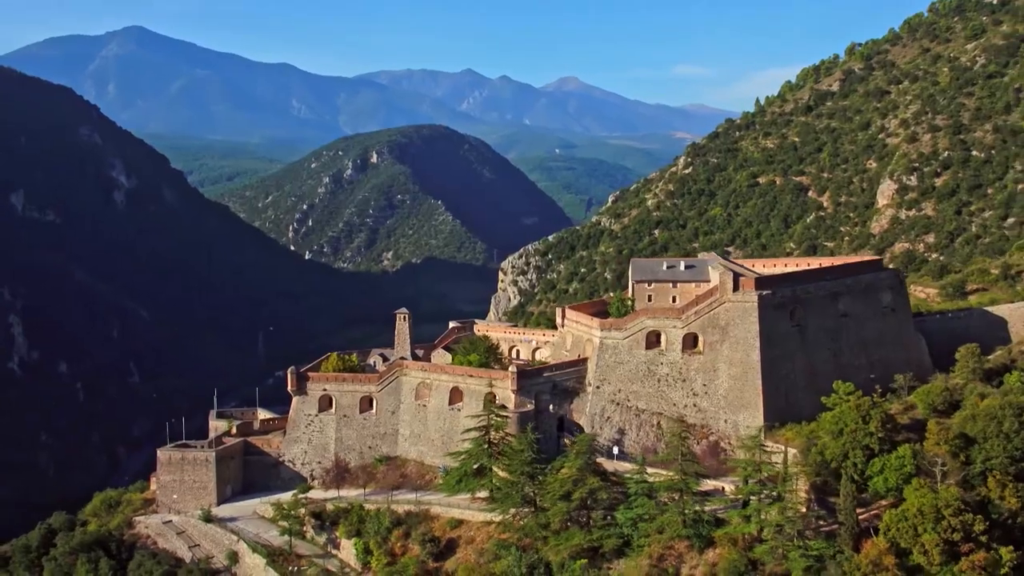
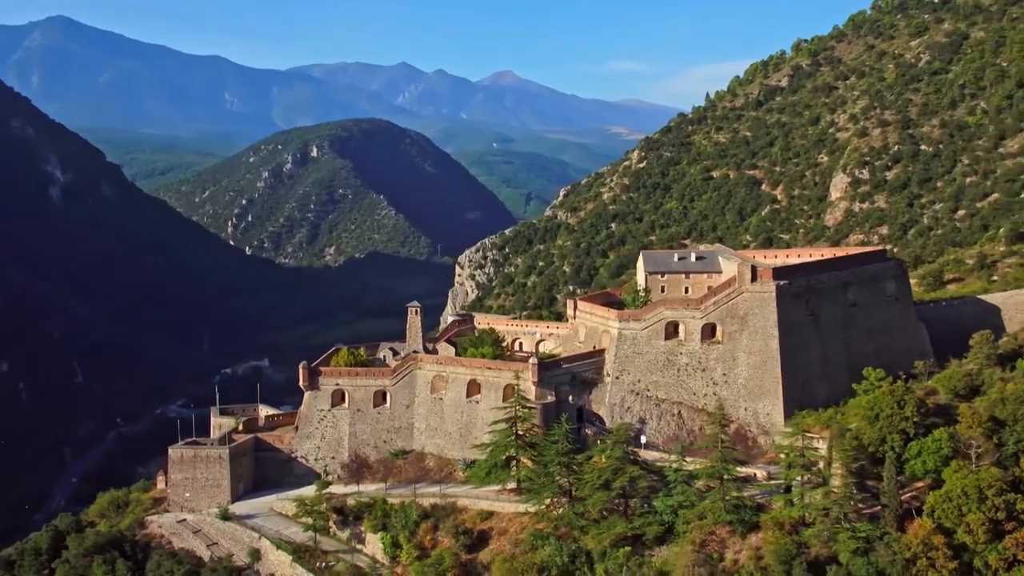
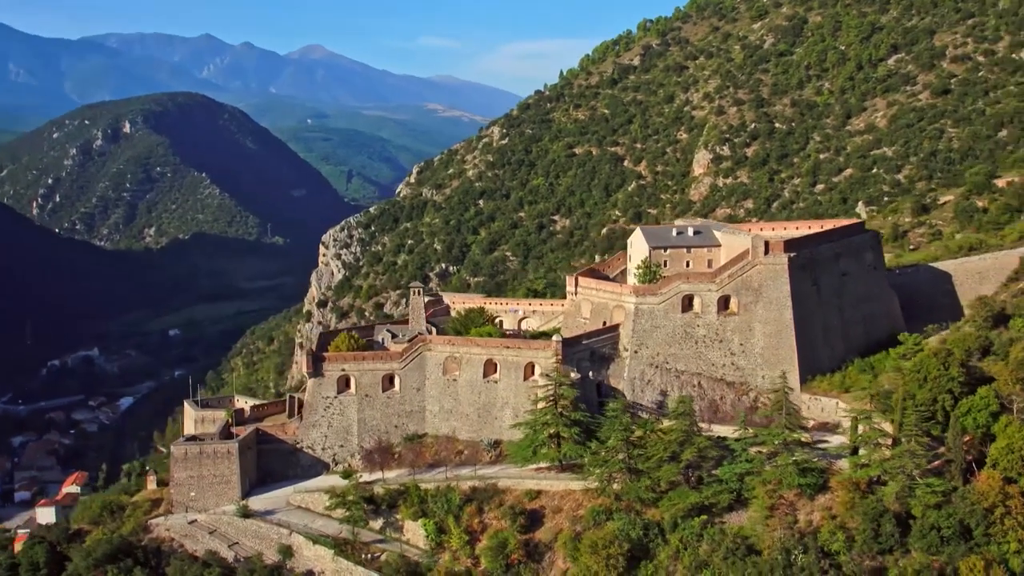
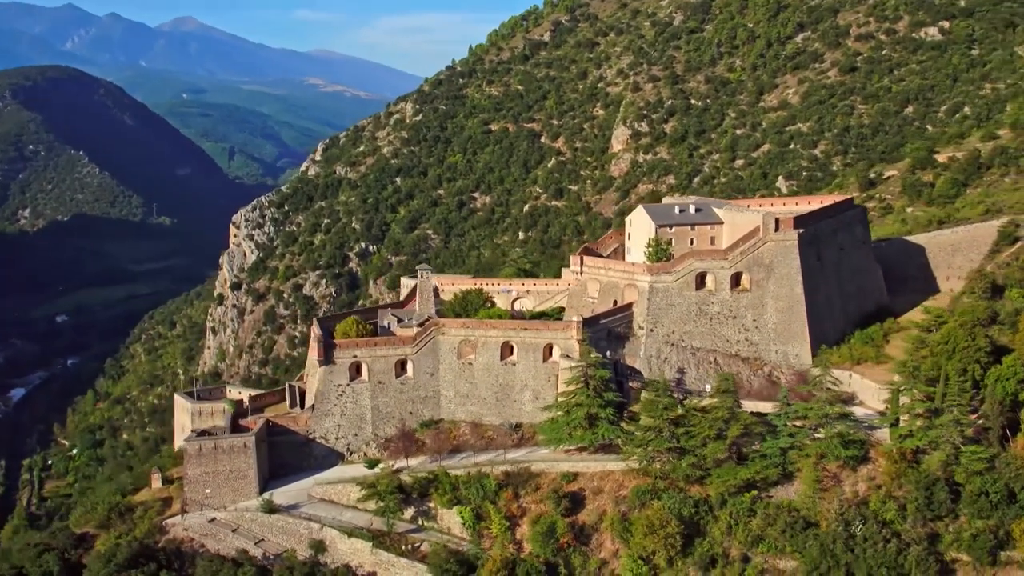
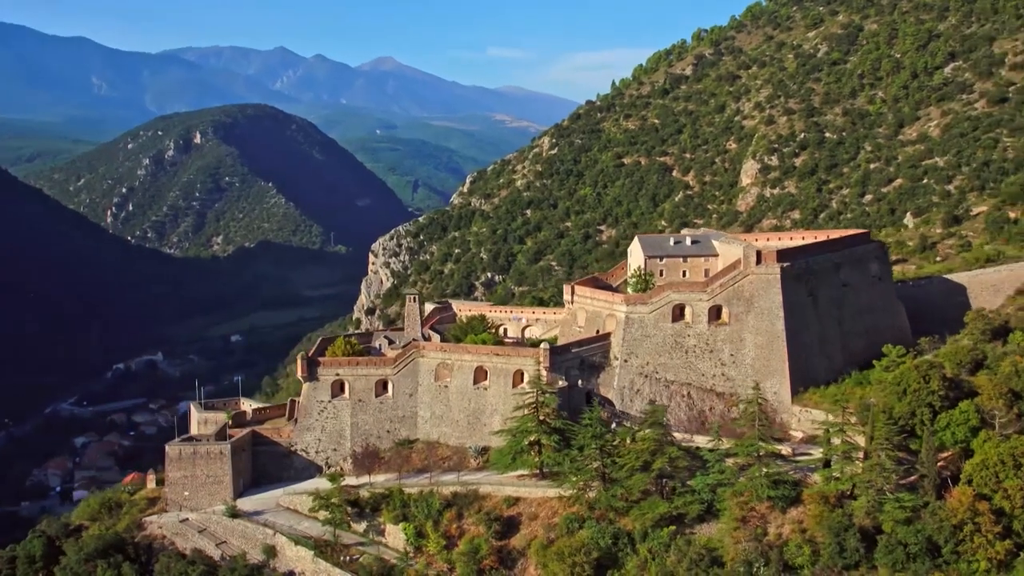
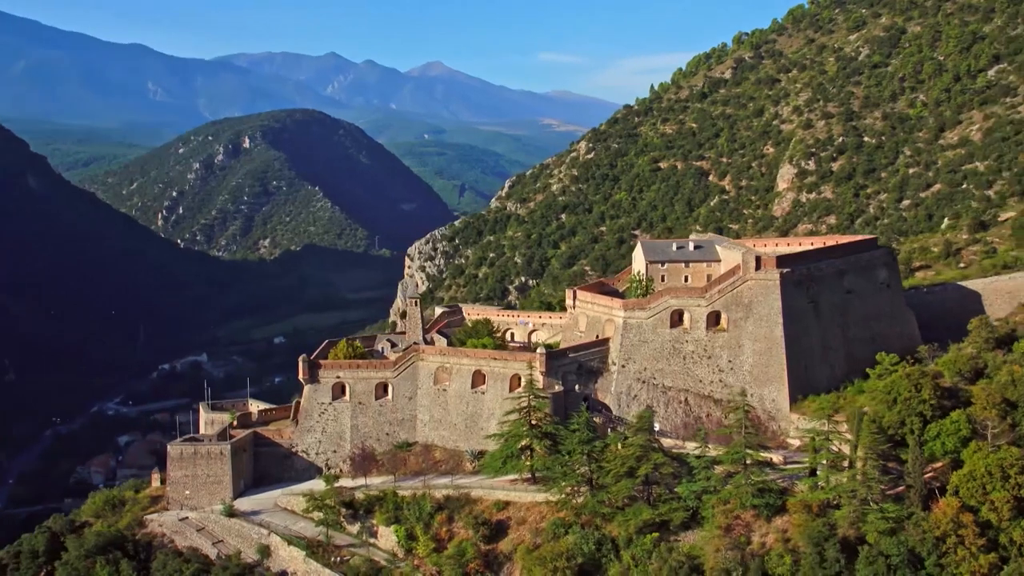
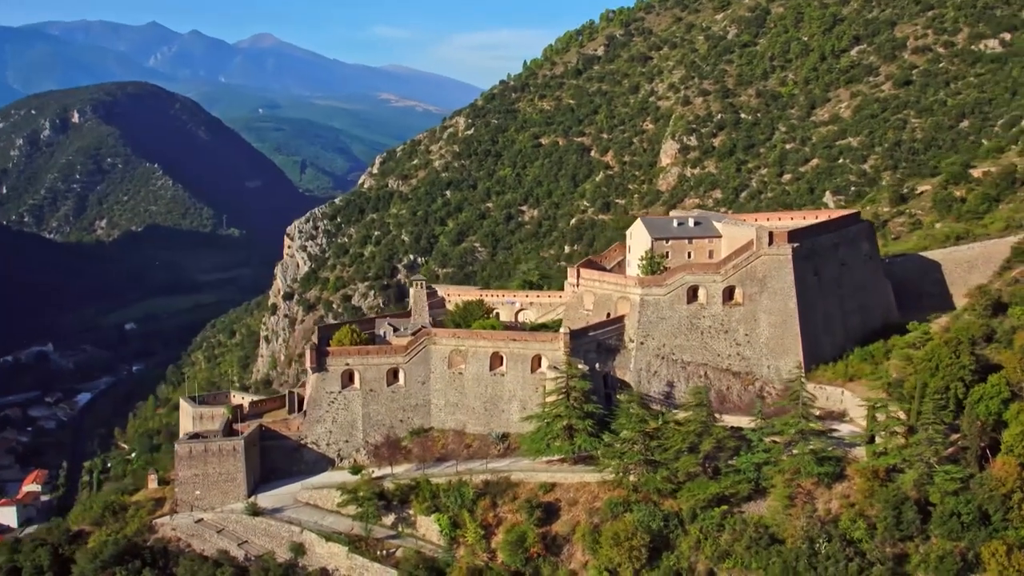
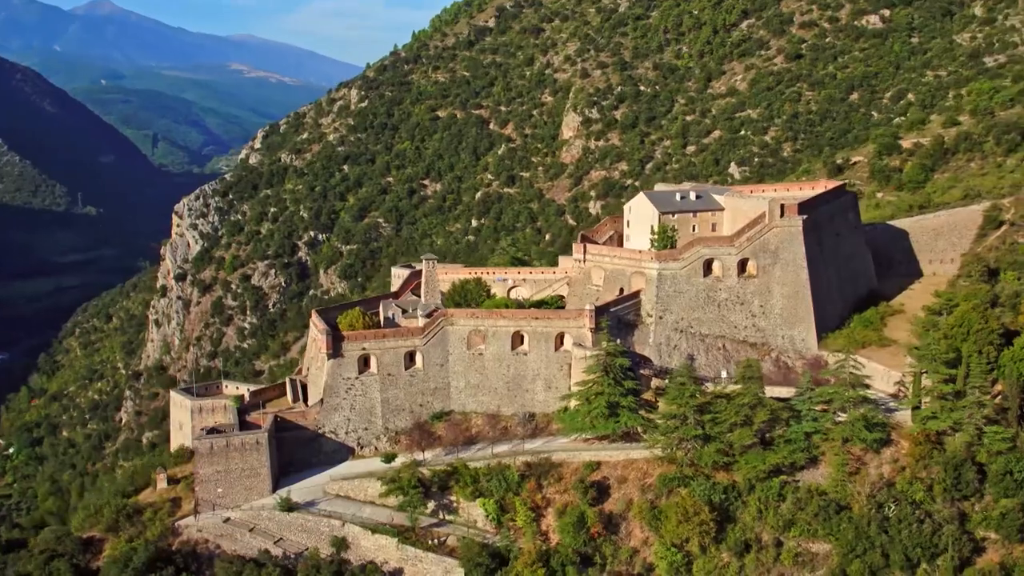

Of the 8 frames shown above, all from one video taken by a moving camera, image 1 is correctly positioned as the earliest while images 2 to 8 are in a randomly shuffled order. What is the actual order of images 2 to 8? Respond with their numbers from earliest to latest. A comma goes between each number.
2, 6, 5, 3, 7, 4, 8
